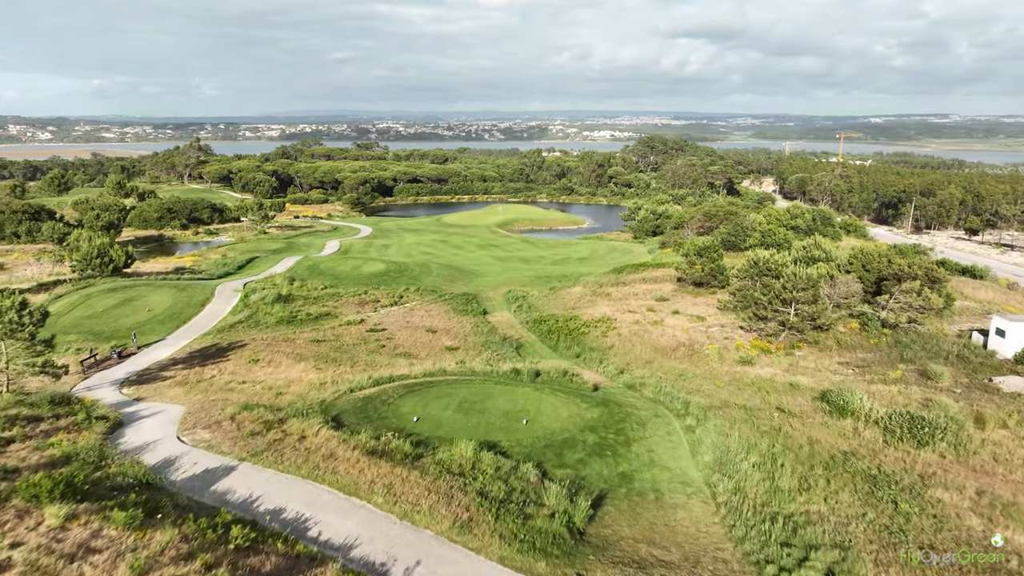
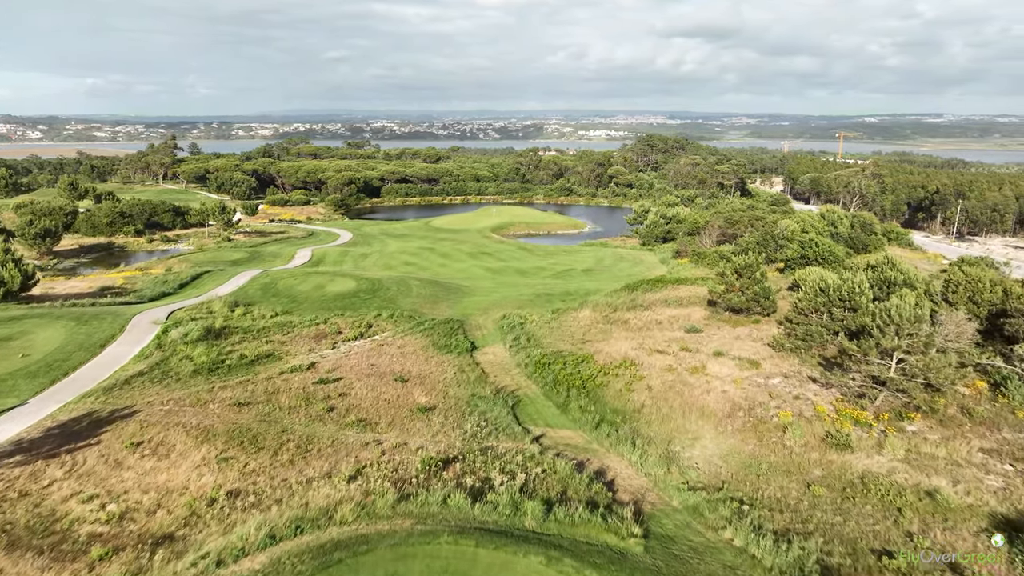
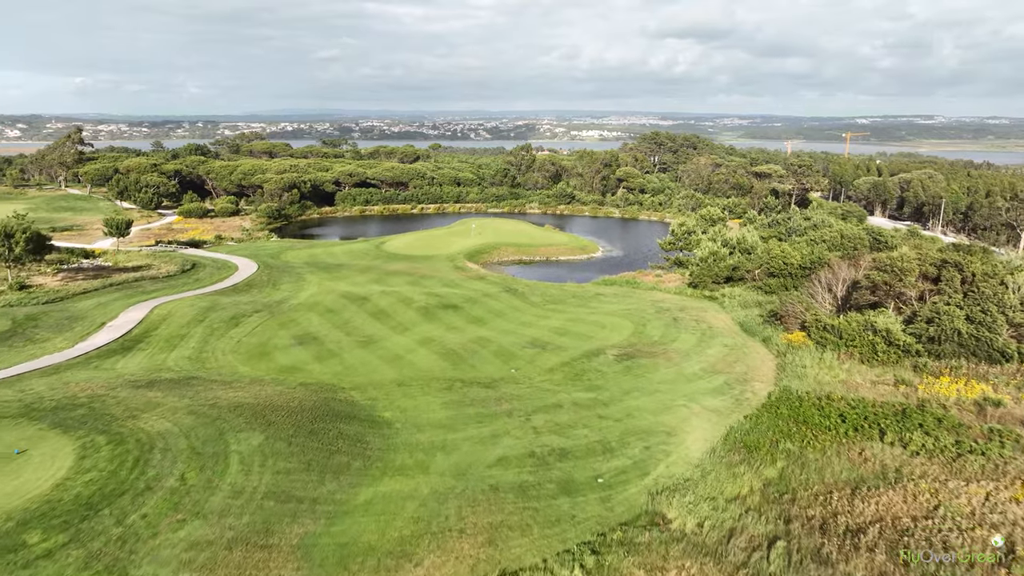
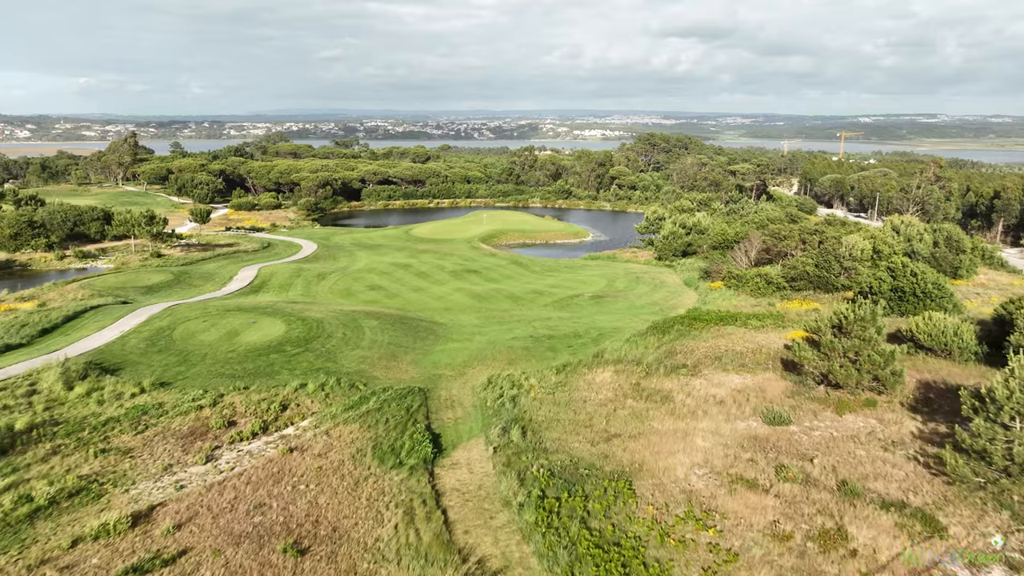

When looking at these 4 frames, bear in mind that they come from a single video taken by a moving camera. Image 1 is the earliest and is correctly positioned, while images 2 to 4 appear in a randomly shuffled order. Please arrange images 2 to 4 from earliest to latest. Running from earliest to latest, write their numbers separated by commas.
2, 4, 3
